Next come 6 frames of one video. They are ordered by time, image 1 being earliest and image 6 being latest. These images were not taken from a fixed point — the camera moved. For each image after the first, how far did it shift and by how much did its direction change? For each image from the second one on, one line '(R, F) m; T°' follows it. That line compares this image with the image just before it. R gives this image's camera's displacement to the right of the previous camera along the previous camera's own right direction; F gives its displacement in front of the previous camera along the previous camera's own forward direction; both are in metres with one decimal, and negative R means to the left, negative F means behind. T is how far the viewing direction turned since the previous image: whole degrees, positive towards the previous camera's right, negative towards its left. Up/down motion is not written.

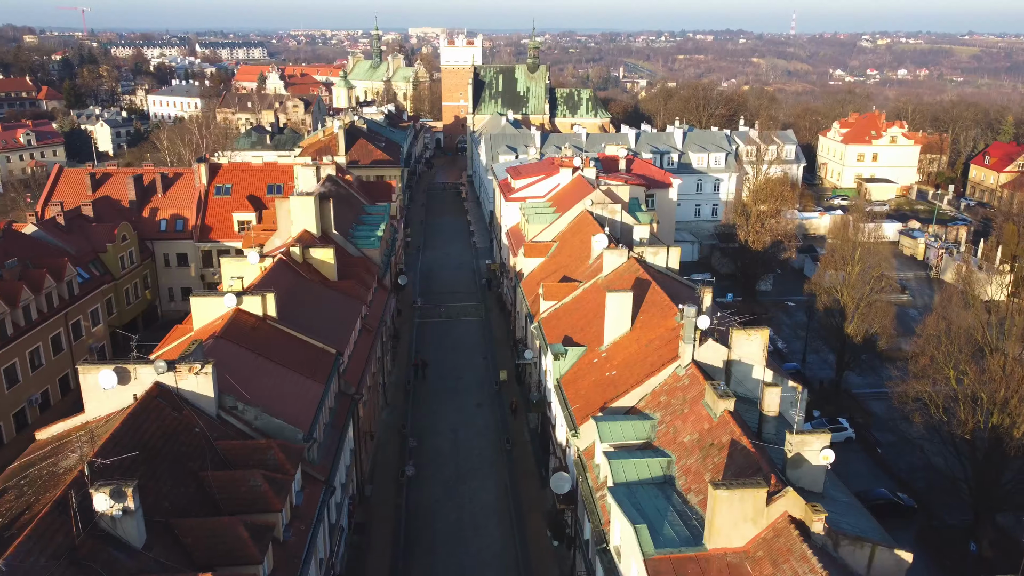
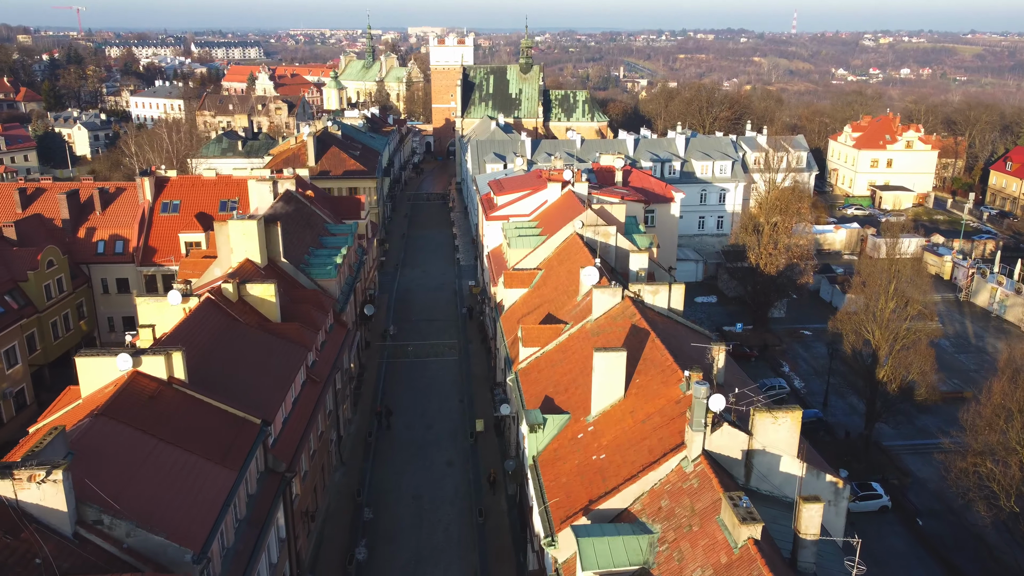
(+1.0, +5.6) m; 0°
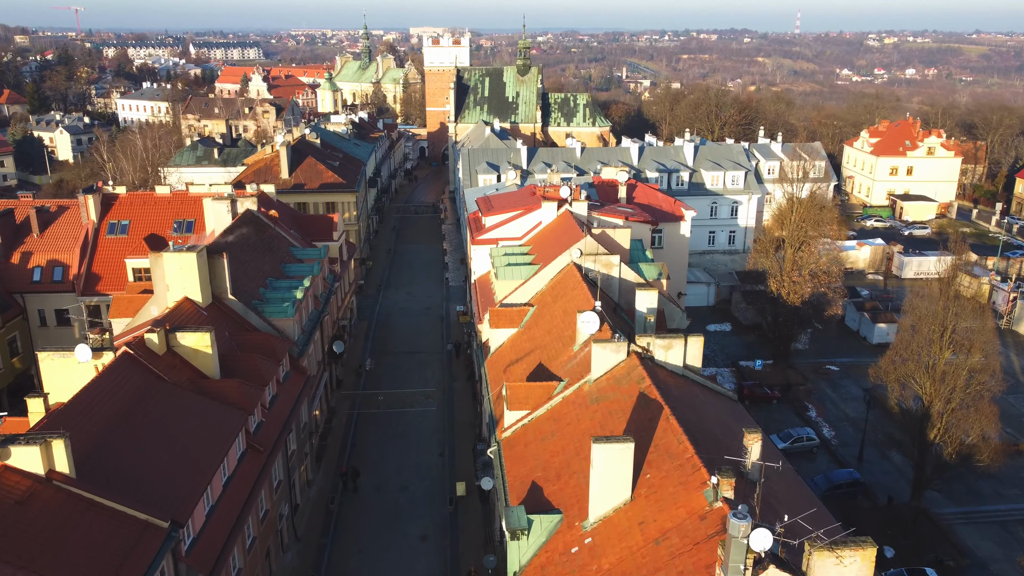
(+0.6, +5.1) m; 0°
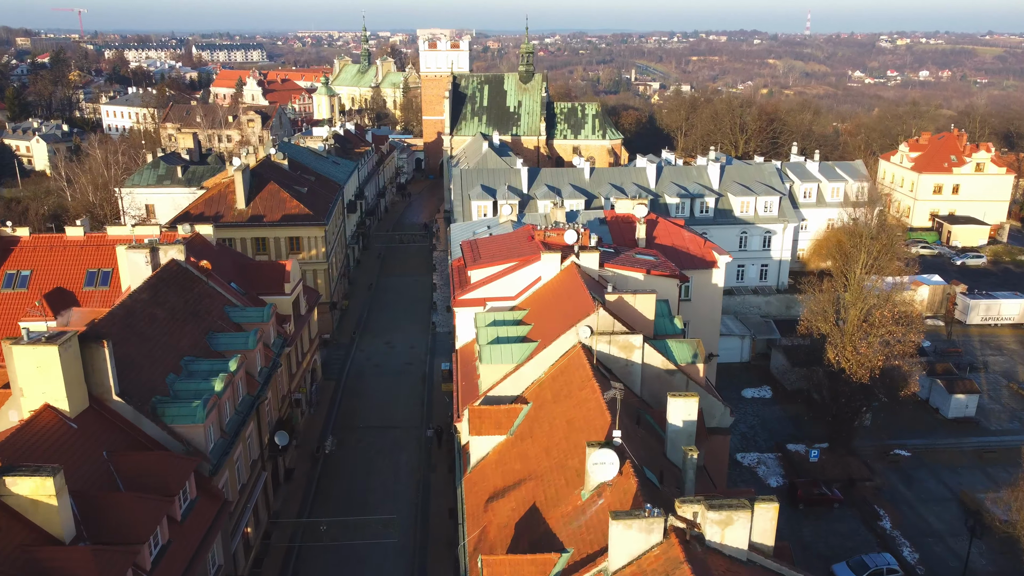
(+0.6, +8.0) m; -1°
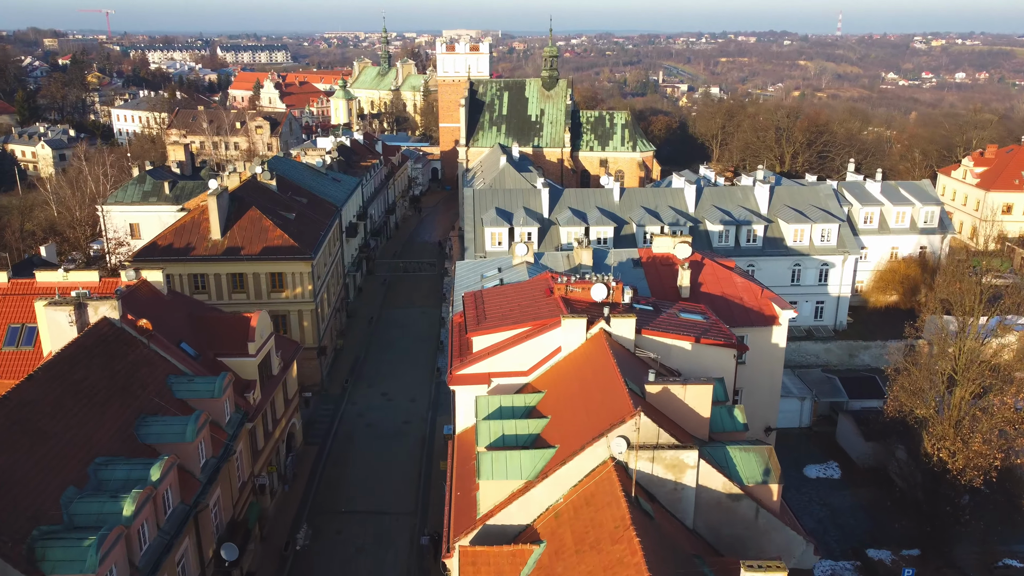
(+0.3, +6.4) m; -2°
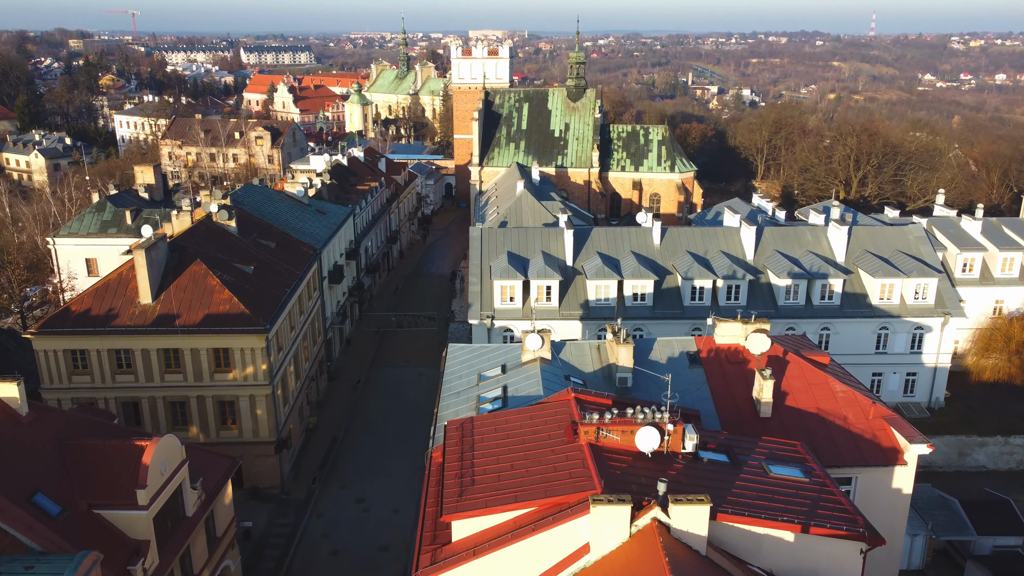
(+0.4, +8.8) m; -2°
